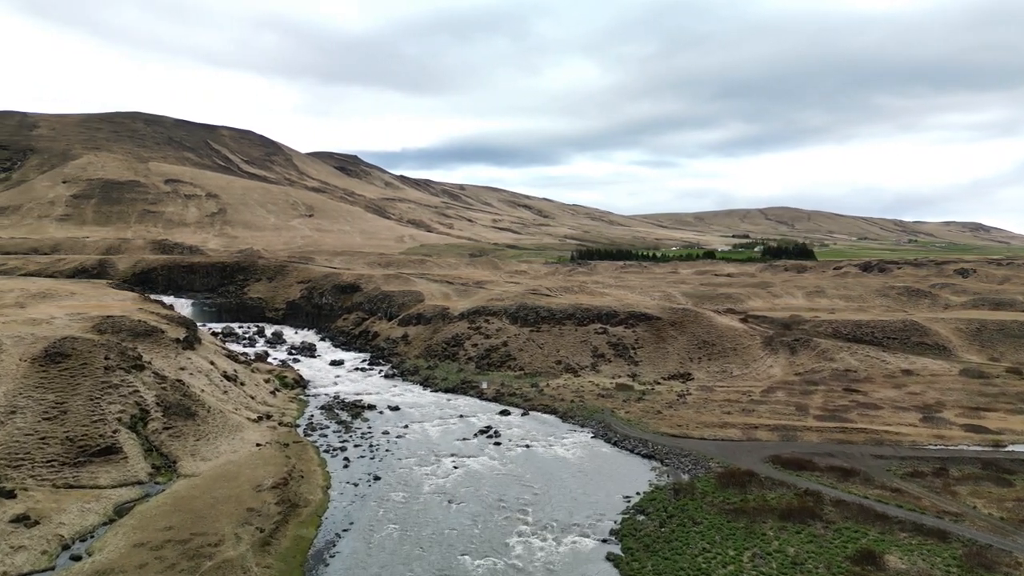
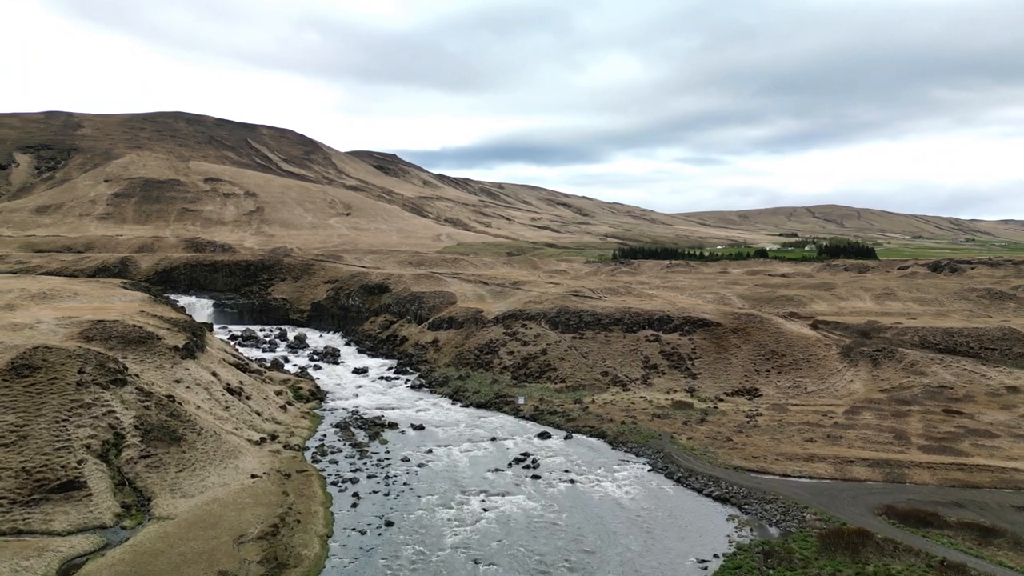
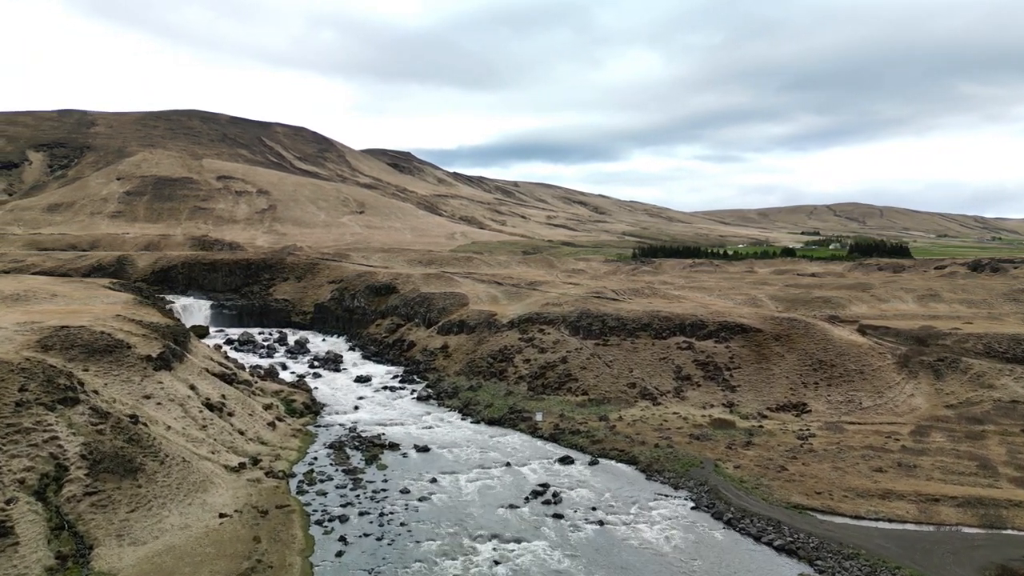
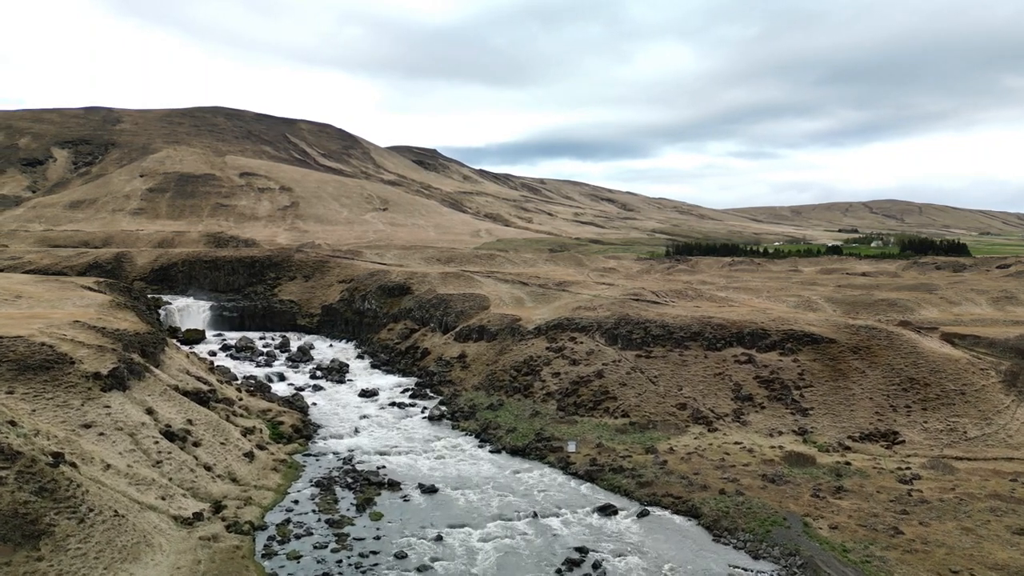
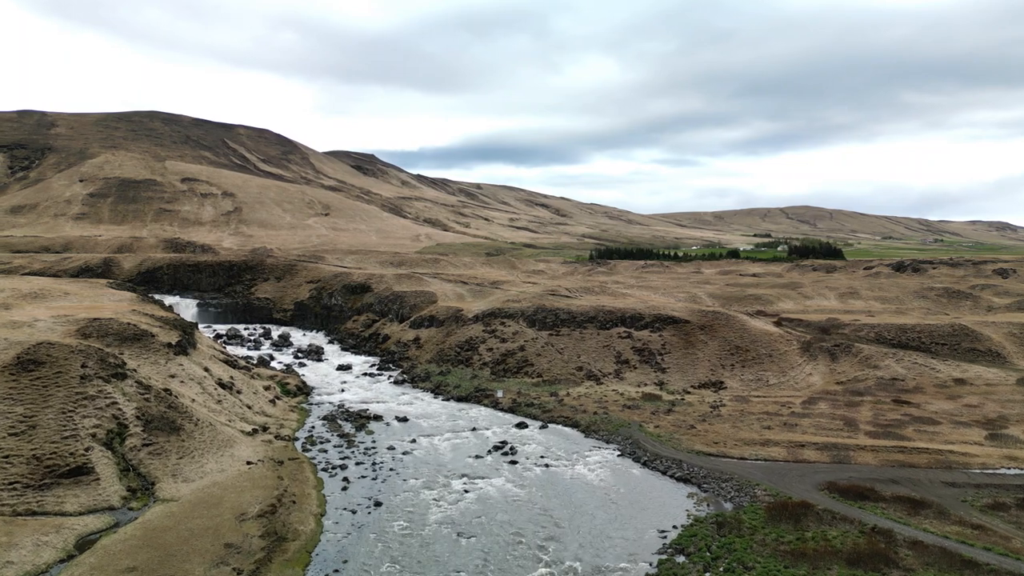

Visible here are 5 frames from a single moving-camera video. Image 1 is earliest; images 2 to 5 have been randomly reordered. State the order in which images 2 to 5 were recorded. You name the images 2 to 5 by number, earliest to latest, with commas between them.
5, 2, 3, 4
